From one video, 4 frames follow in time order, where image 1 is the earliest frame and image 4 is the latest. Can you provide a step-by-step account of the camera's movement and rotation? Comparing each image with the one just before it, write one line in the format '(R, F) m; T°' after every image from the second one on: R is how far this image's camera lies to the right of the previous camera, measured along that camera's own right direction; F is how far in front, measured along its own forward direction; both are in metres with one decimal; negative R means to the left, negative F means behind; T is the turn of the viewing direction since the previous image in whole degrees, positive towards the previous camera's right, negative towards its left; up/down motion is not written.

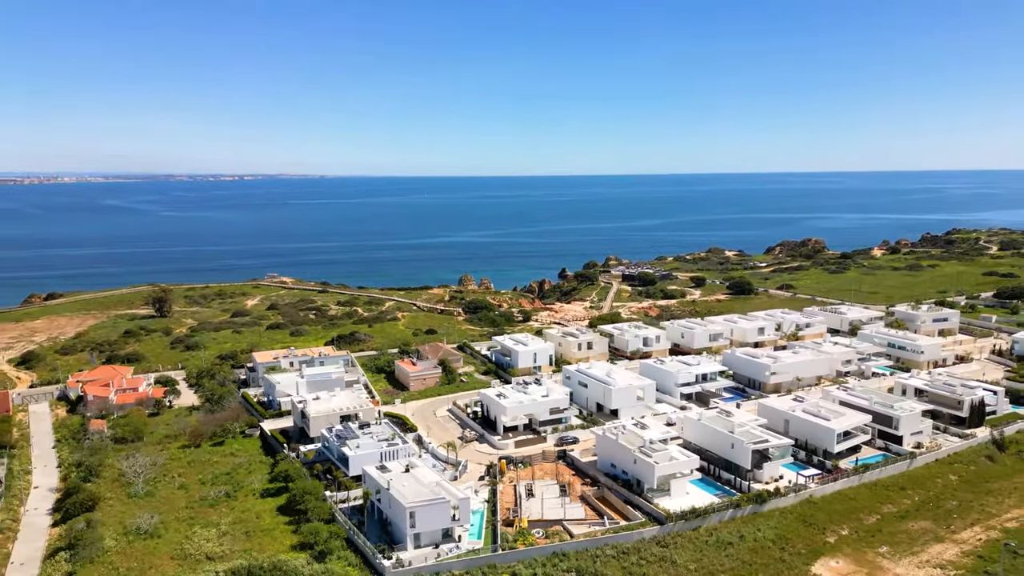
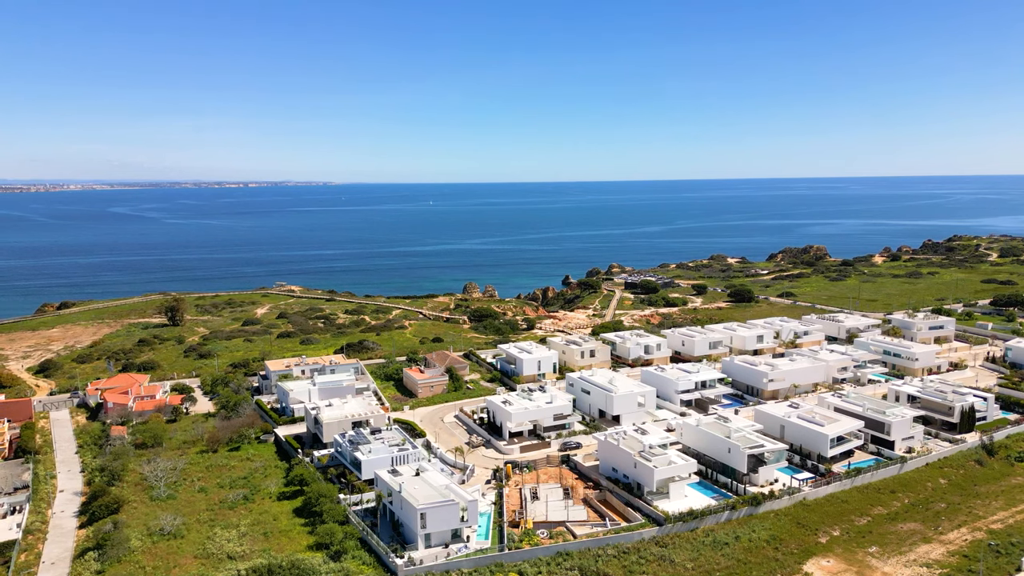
(0.0, -1.3) m; 0°
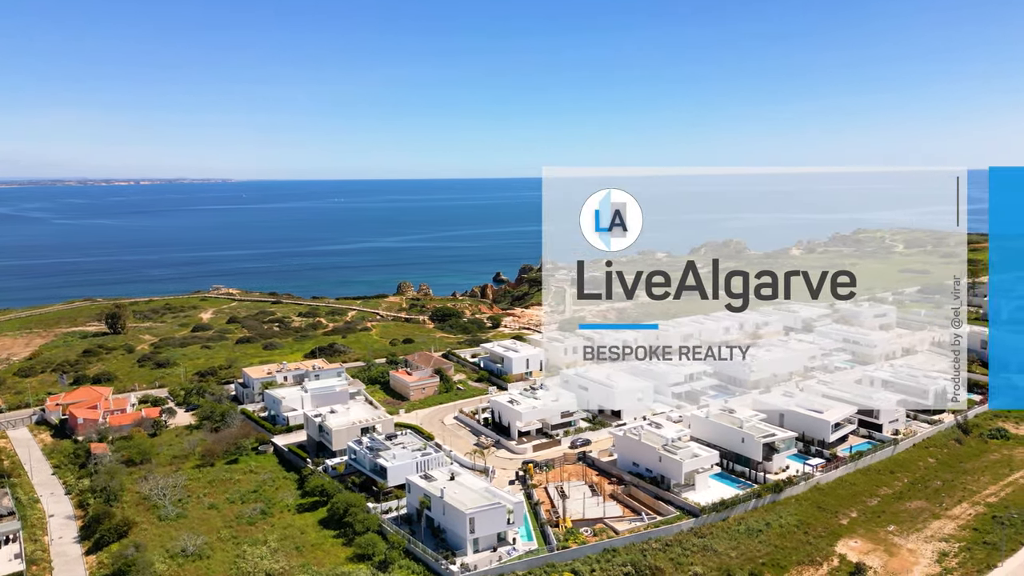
(-3.8, +0.3) m; +6°
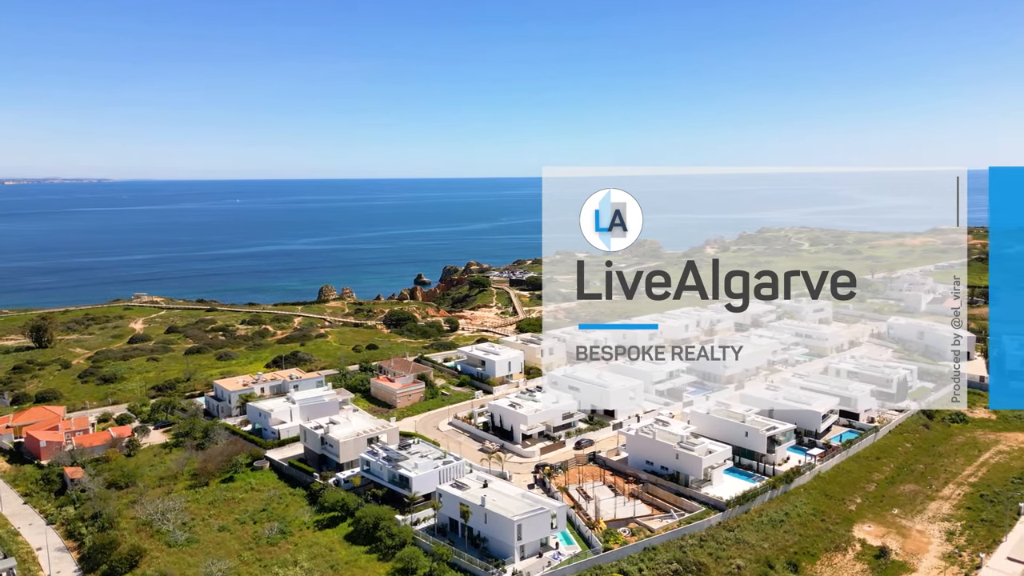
(-4.0, +0.2) m; +6°
